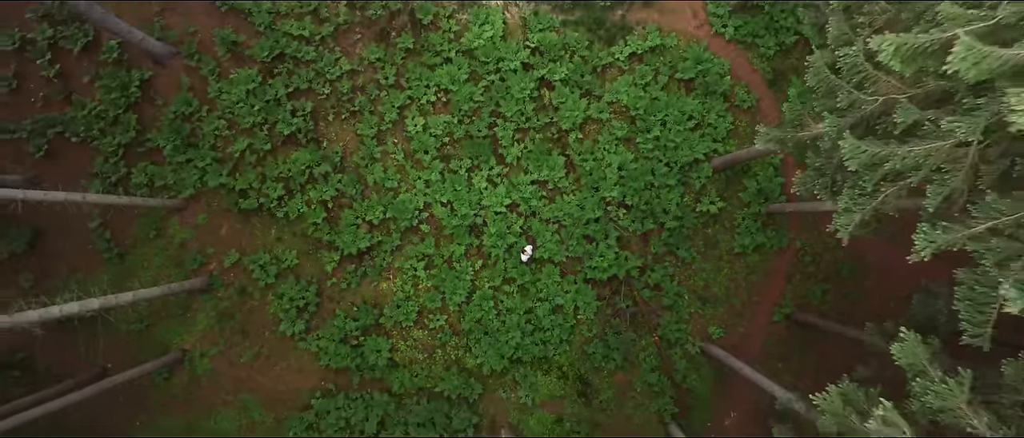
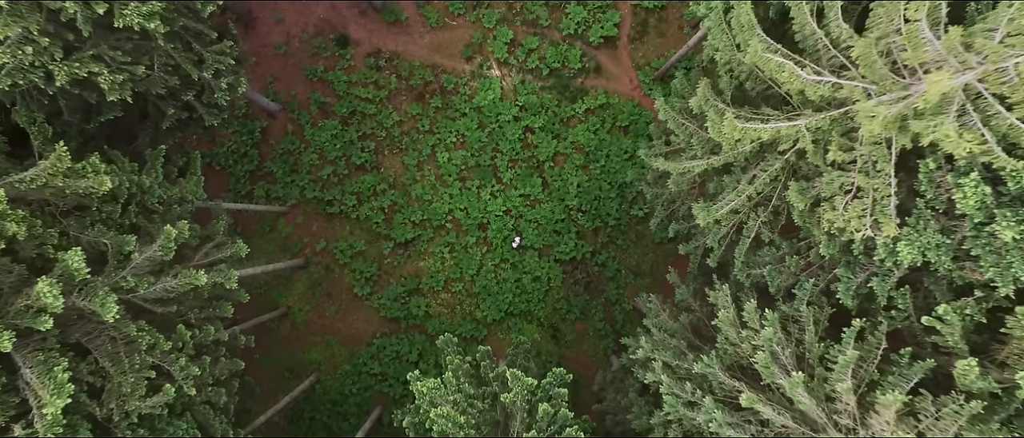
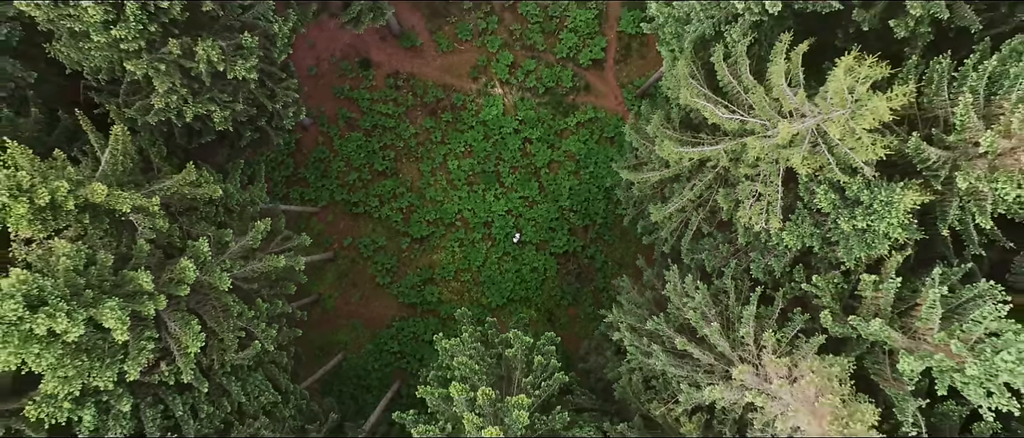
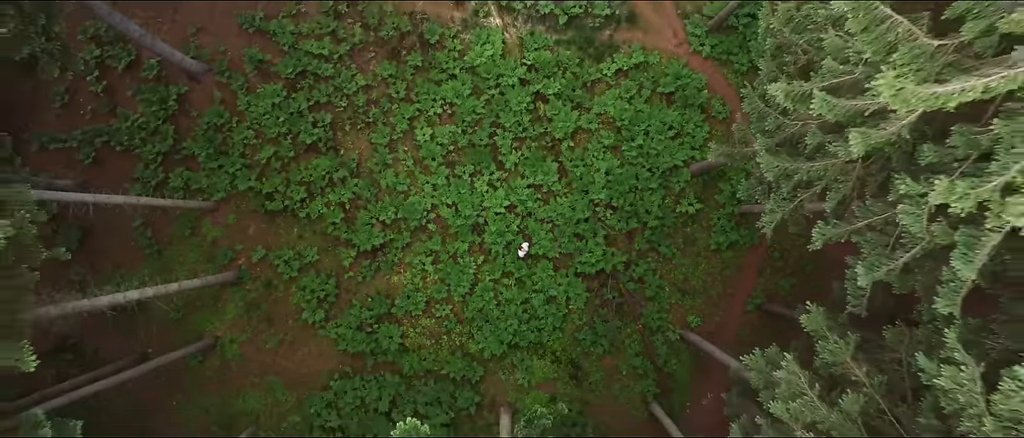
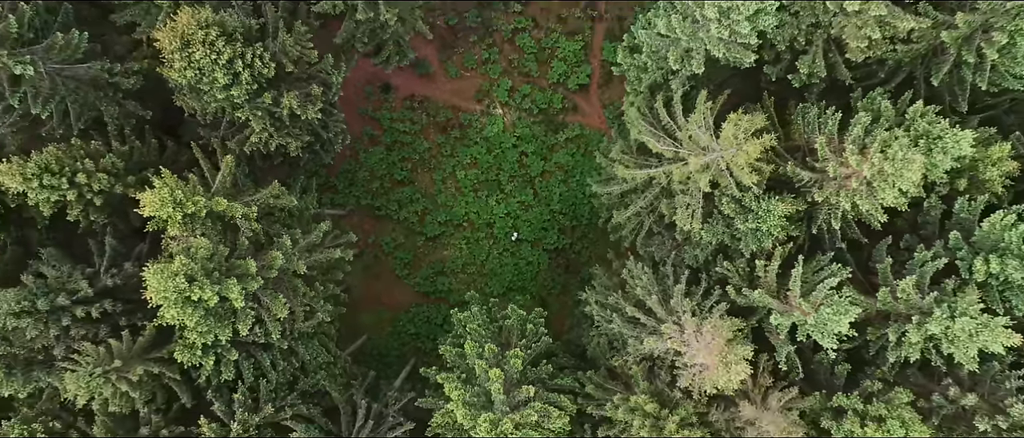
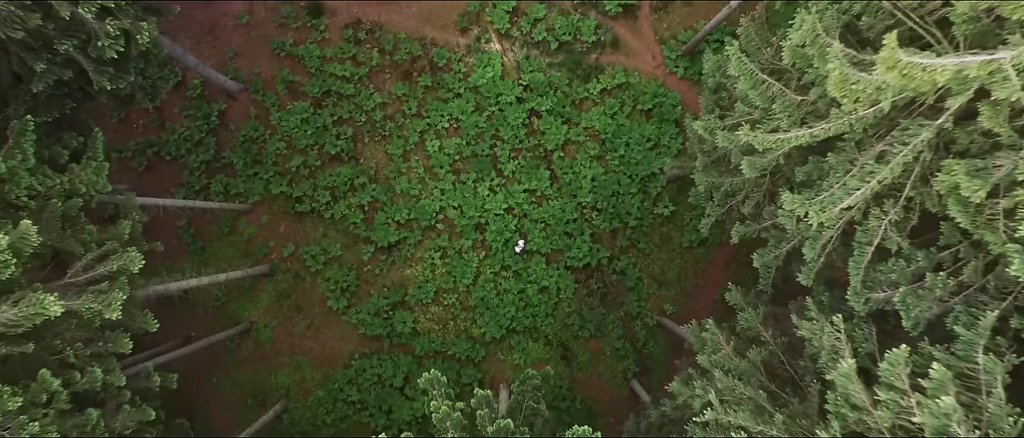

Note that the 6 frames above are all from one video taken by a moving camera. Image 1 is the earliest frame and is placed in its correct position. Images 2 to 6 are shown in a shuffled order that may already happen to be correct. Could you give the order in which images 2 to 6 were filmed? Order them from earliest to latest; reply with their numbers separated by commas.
4, 6, 2, 3, 5
